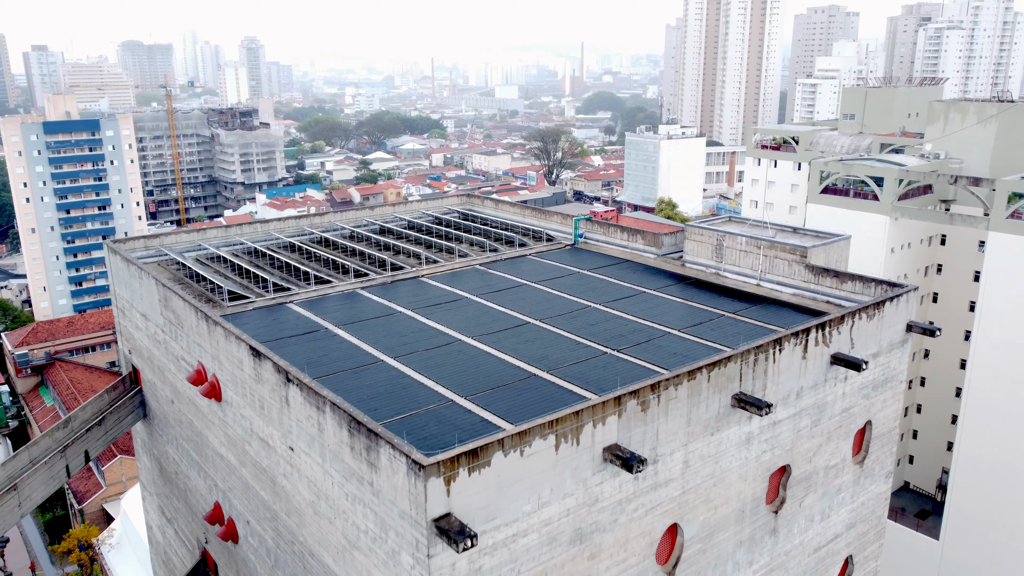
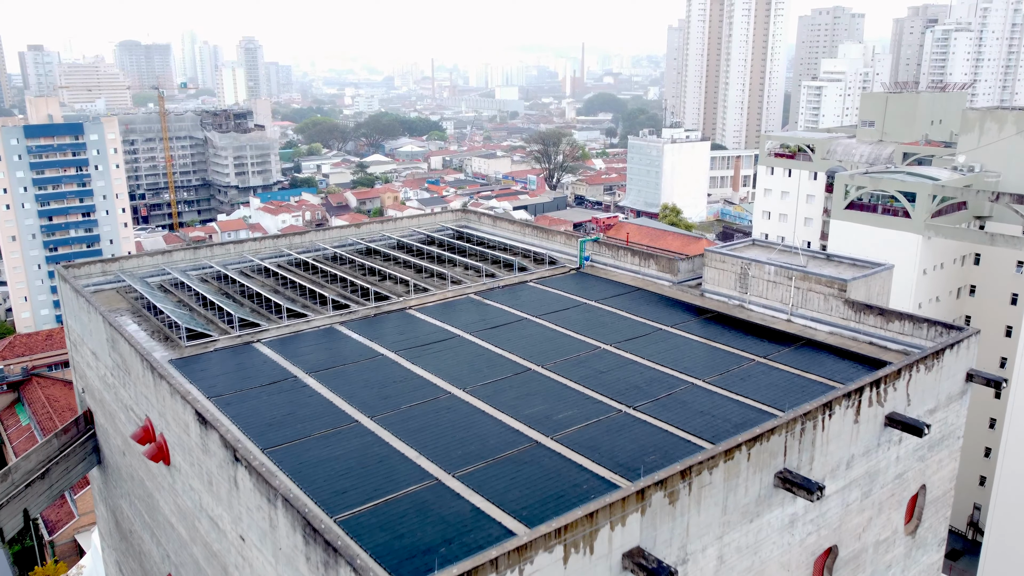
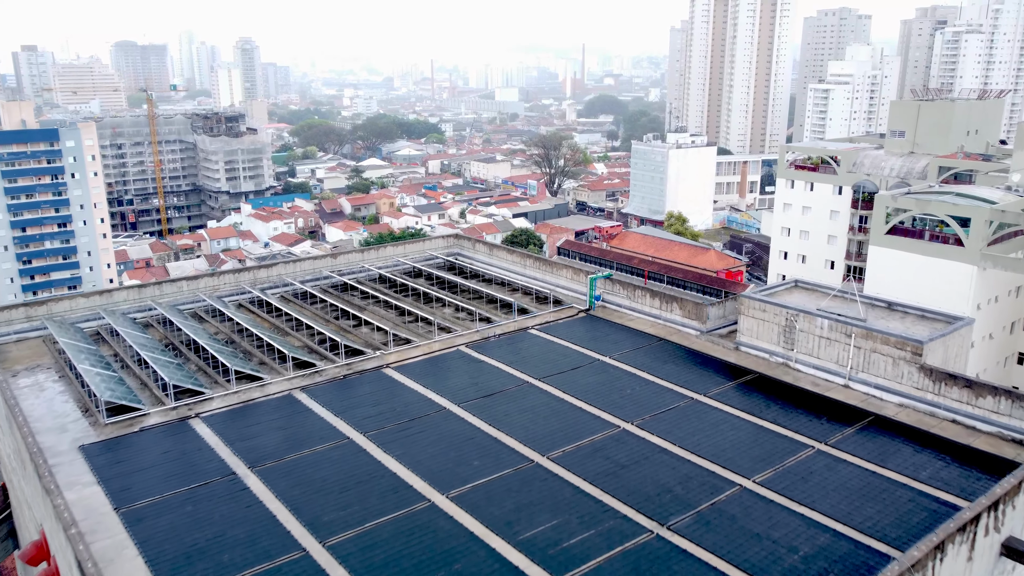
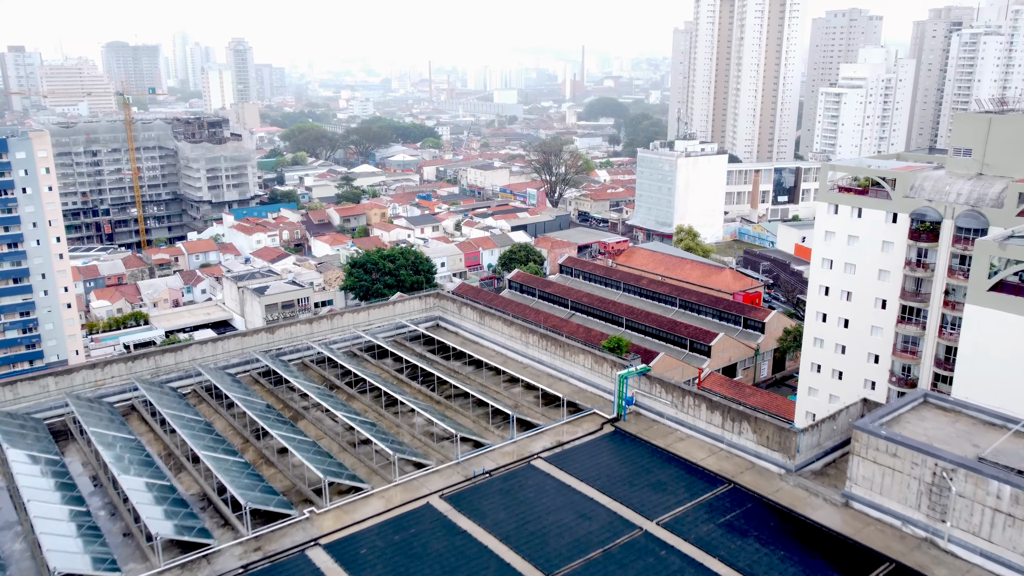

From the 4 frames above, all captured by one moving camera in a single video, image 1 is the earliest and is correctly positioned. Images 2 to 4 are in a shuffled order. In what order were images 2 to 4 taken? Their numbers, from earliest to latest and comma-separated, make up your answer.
2, 3, 4
